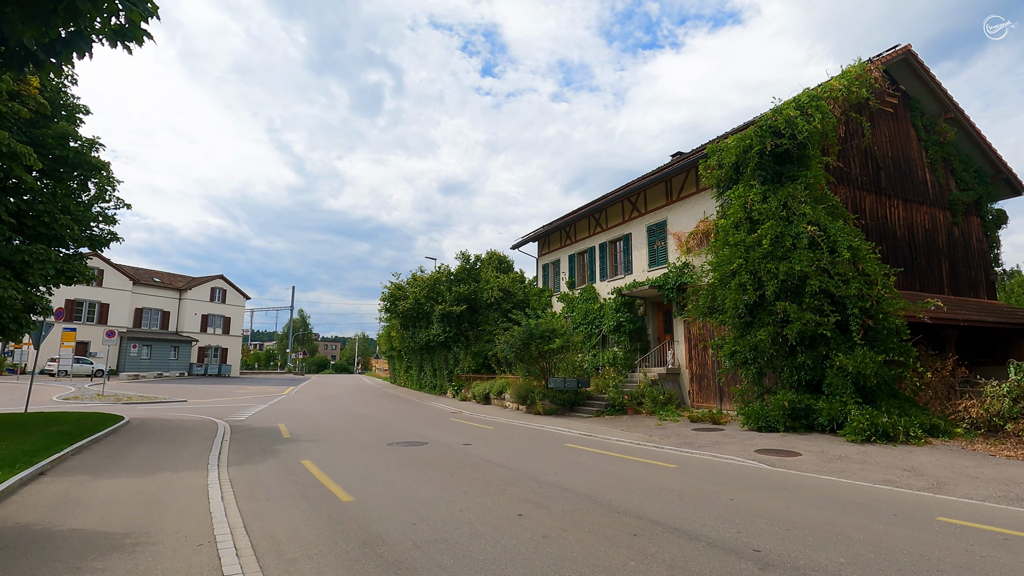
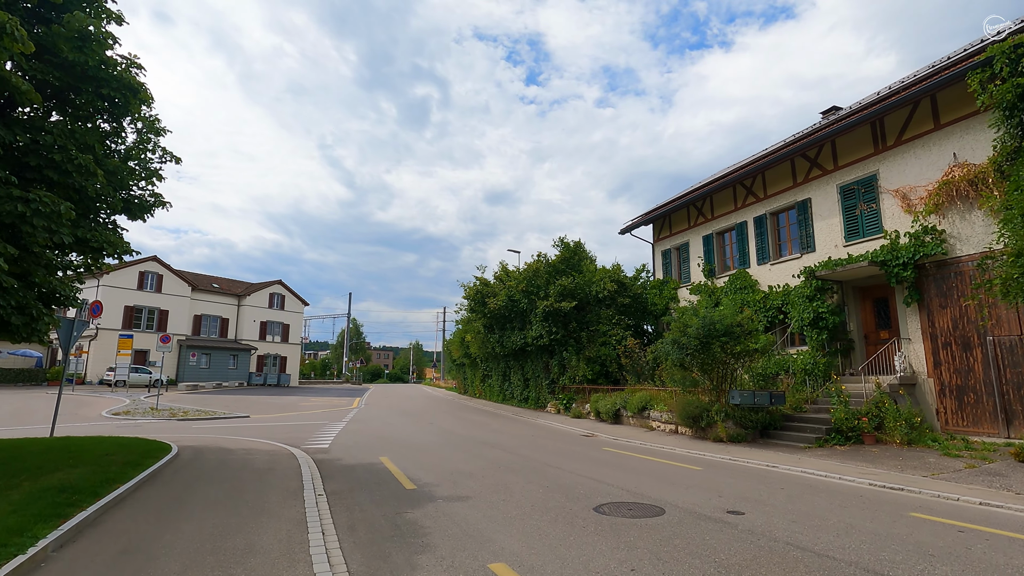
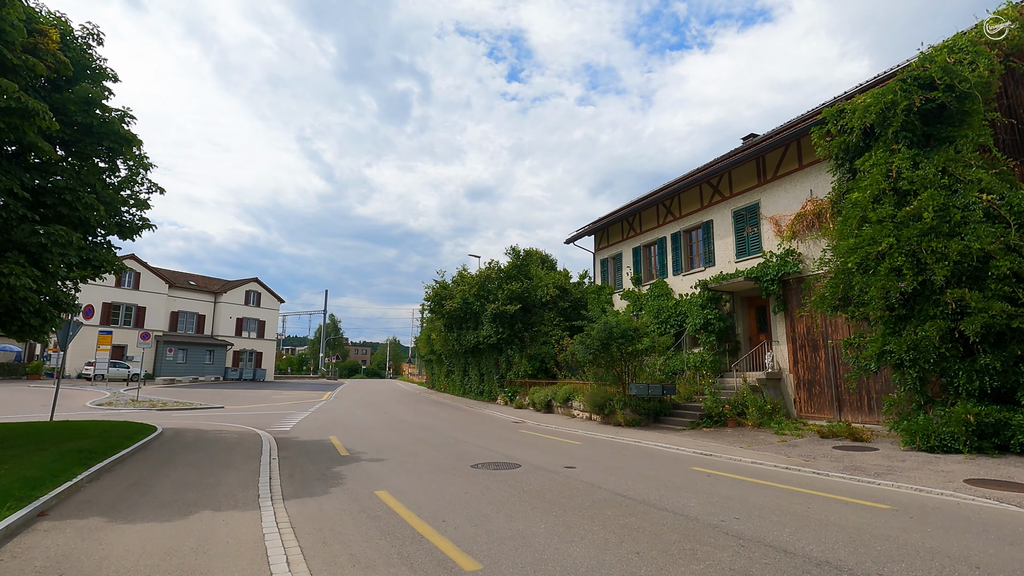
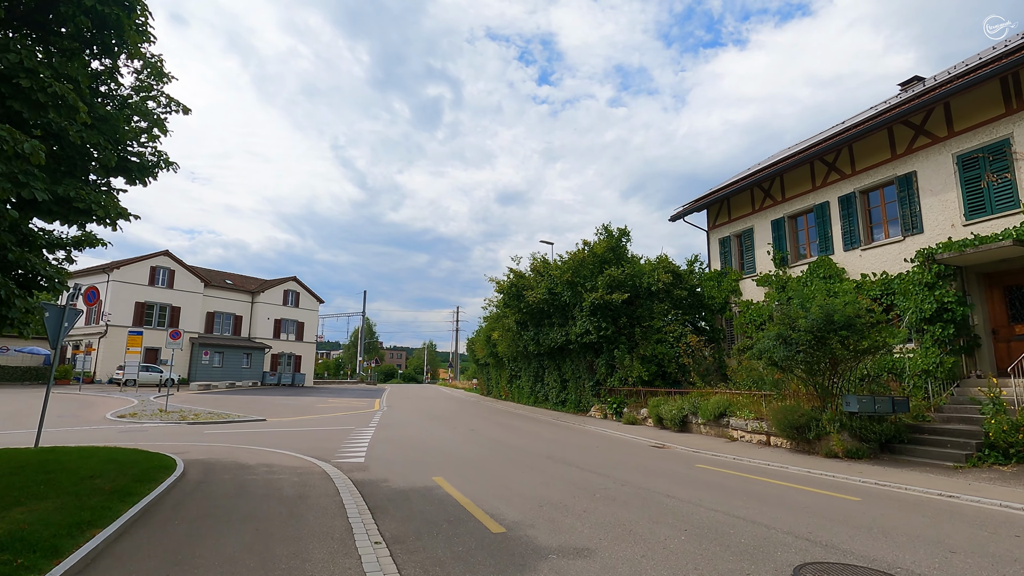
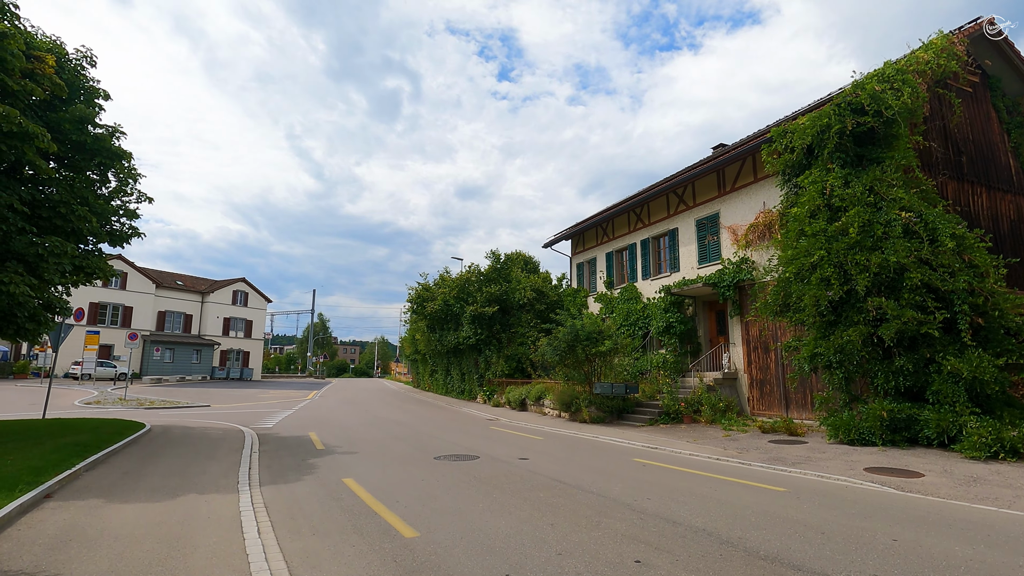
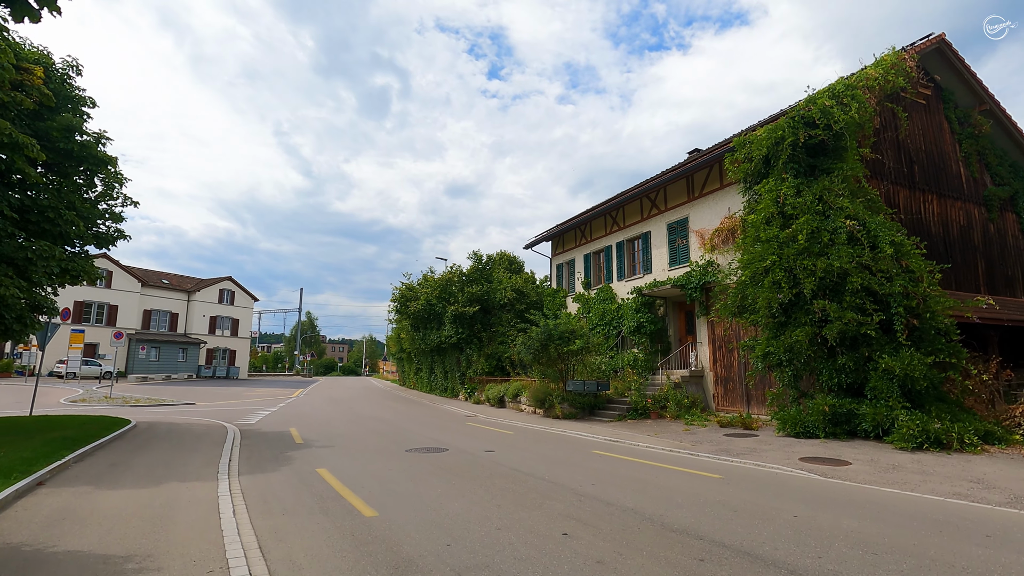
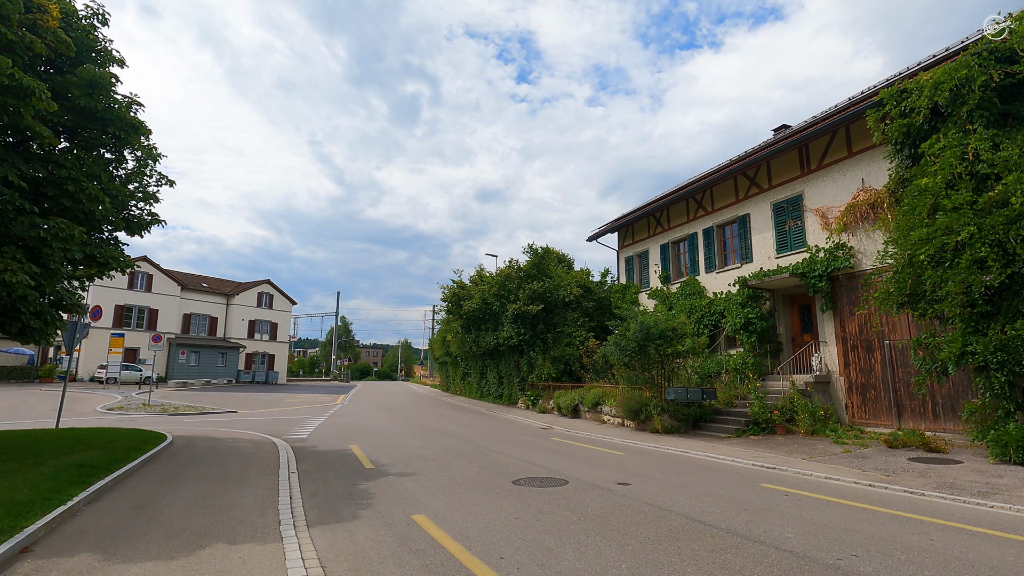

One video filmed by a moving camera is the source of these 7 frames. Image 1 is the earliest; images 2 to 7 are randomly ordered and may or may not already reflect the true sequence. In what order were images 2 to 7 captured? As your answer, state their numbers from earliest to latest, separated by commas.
6, 5, 3, 7, 2, 4
